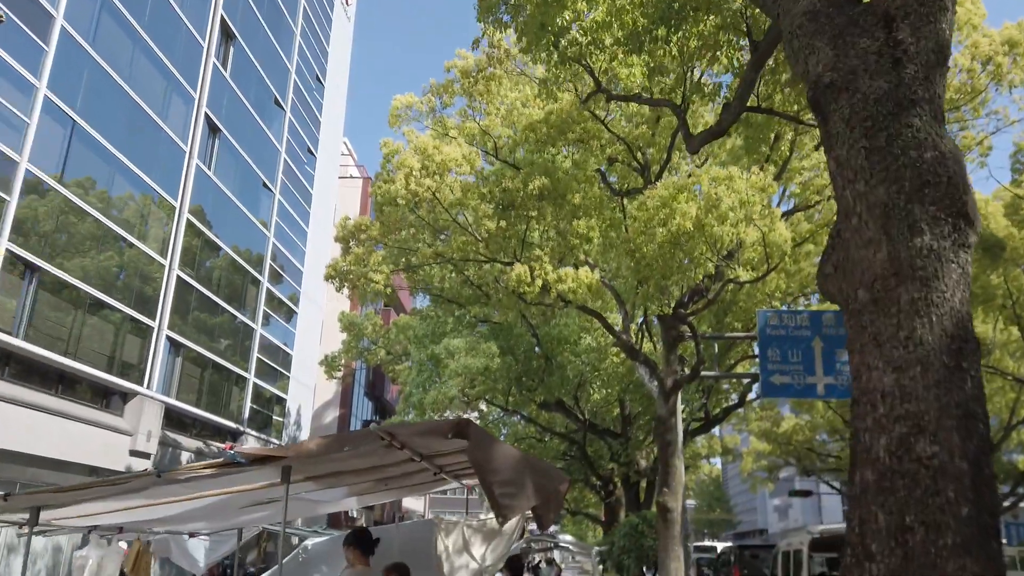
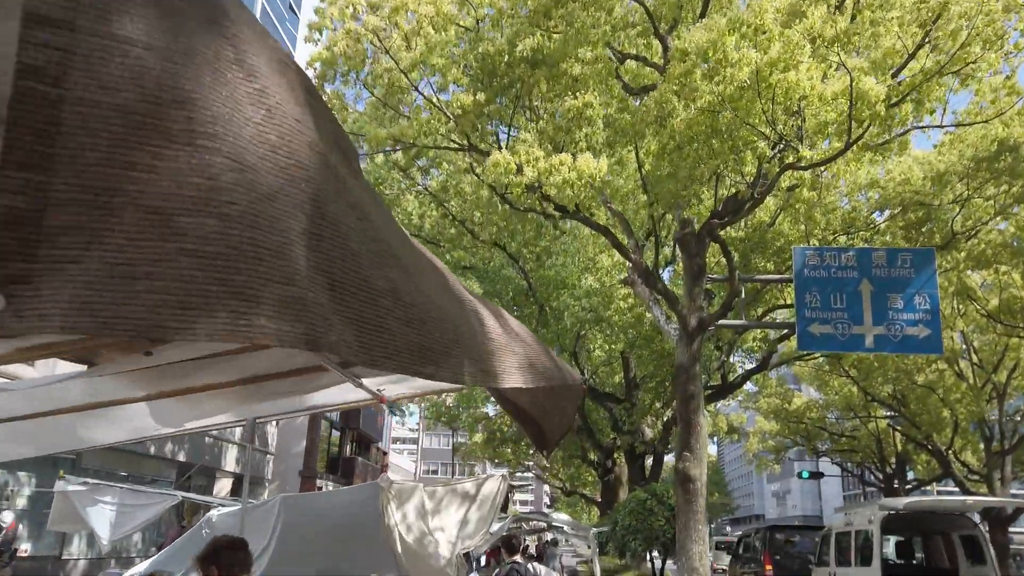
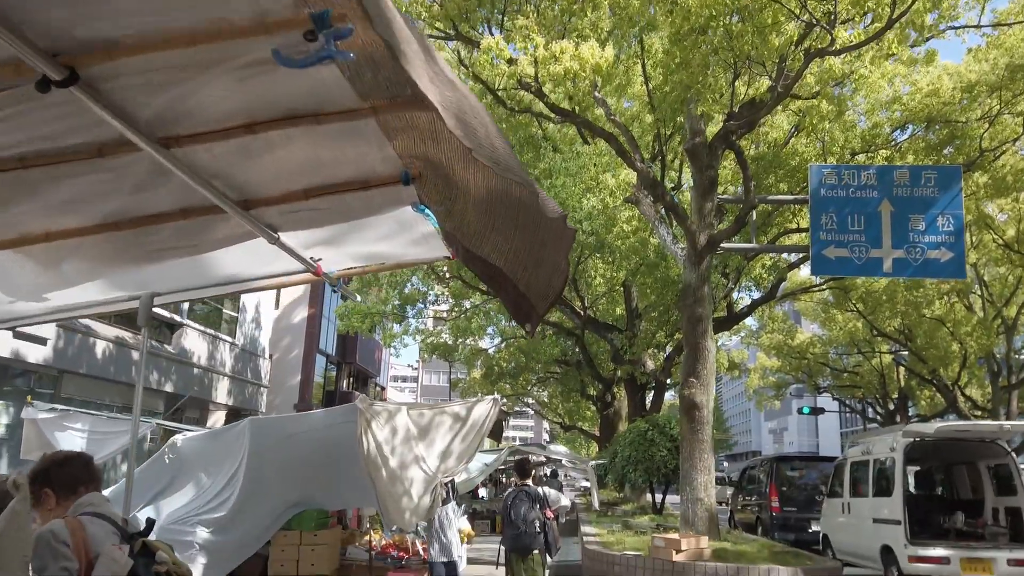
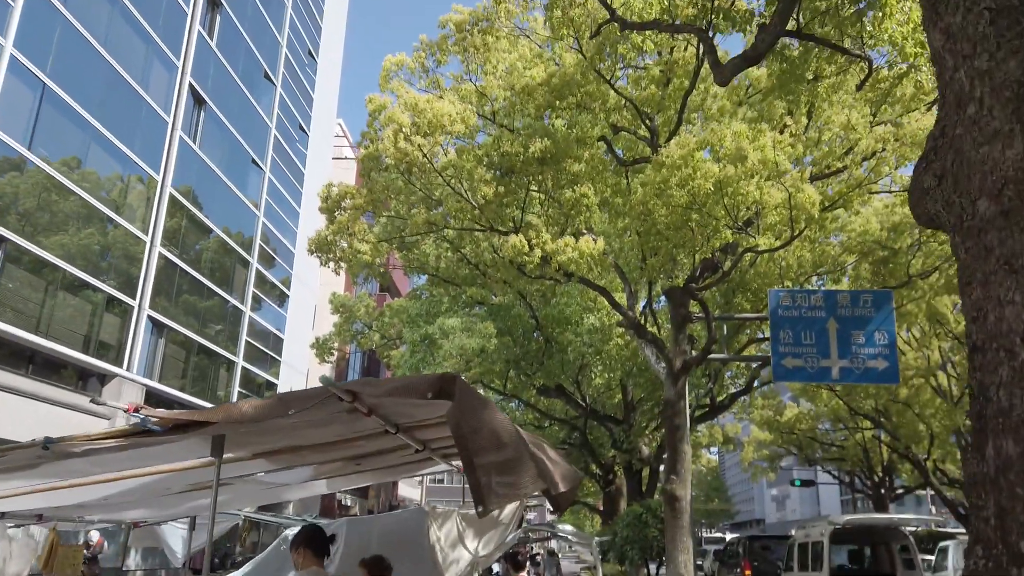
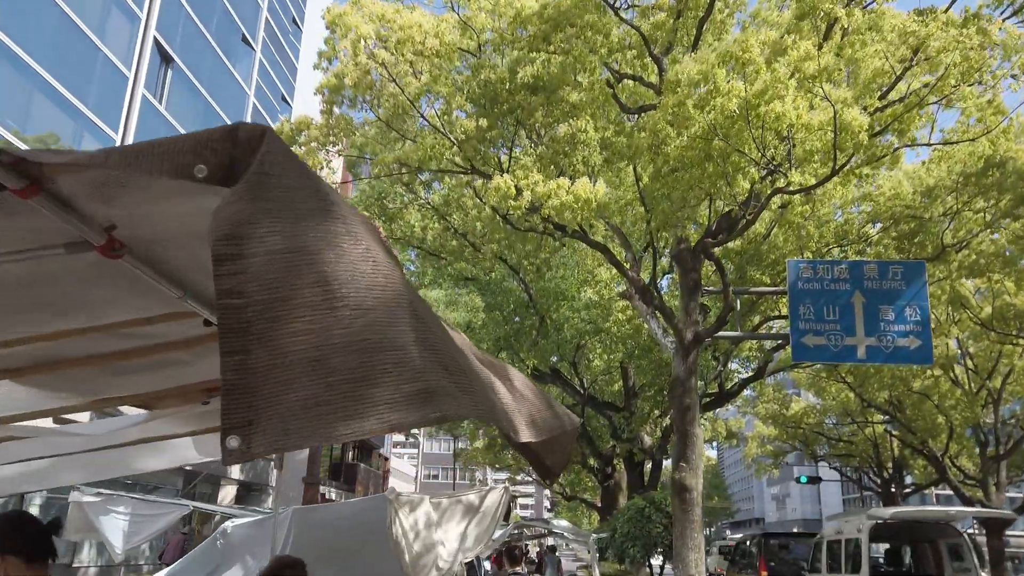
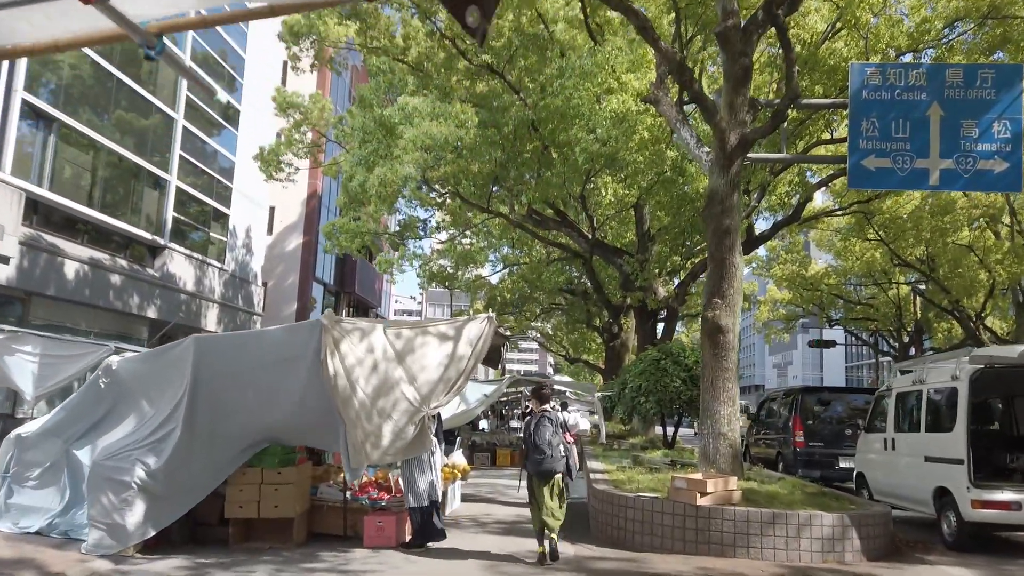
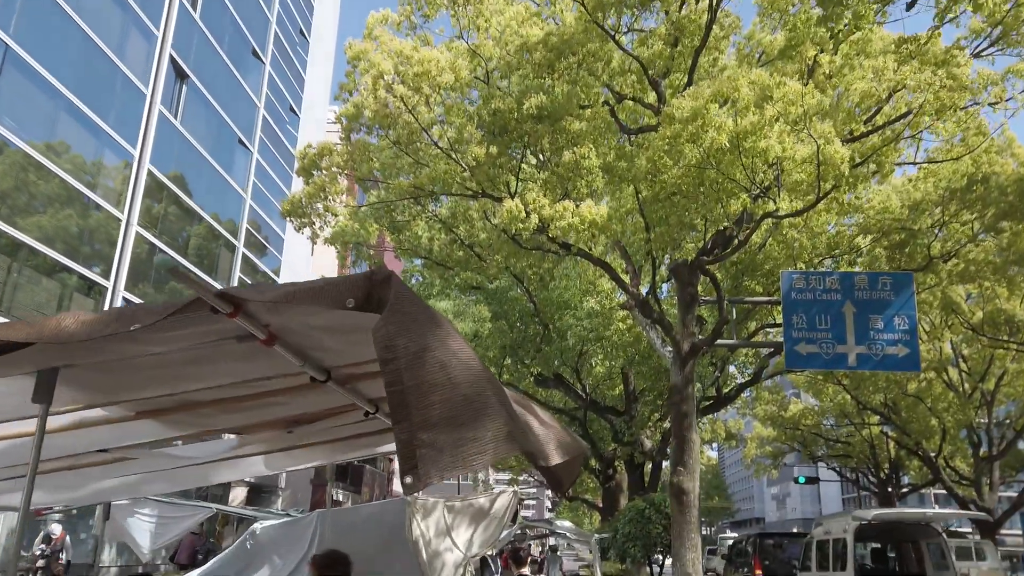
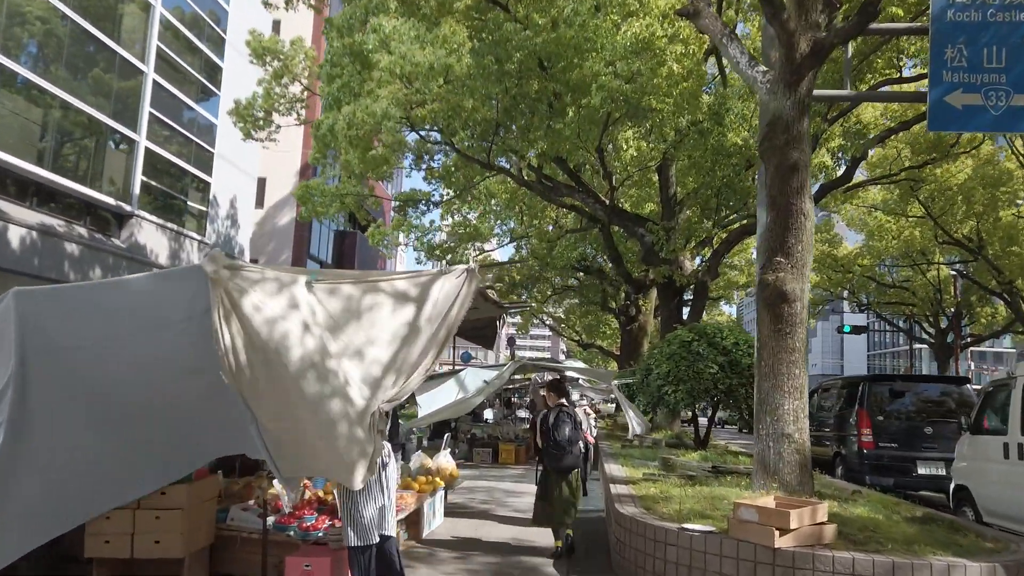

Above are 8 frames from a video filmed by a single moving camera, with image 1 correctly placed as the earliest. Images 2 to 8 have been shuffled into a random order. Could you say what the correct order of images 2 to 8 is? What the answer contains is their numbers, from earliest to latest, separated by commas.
4, 7, 5, 2, 3, 6, 8
